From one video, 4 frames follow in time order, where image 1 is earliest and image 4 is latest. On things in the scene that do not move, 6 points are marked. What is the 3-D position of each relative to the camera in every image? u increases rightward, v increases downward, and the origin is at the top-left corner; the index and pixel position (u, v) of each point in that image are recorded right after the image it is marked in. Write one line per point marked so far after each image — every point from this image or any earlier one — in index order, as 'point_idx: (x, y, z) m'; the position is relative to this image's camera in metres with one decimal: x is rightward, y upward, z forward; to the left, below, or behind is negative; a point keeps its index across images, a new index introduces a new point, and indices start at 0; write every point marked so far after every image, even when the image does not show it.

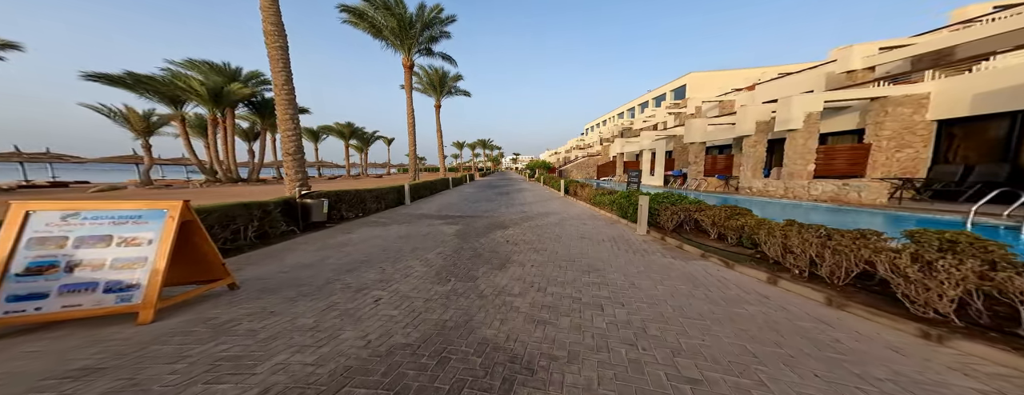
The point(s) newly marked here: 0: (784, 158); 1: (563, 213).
0: (+9.3, +1.3, +9.6) m
1: (+2.0, -0.6, +10.8) m
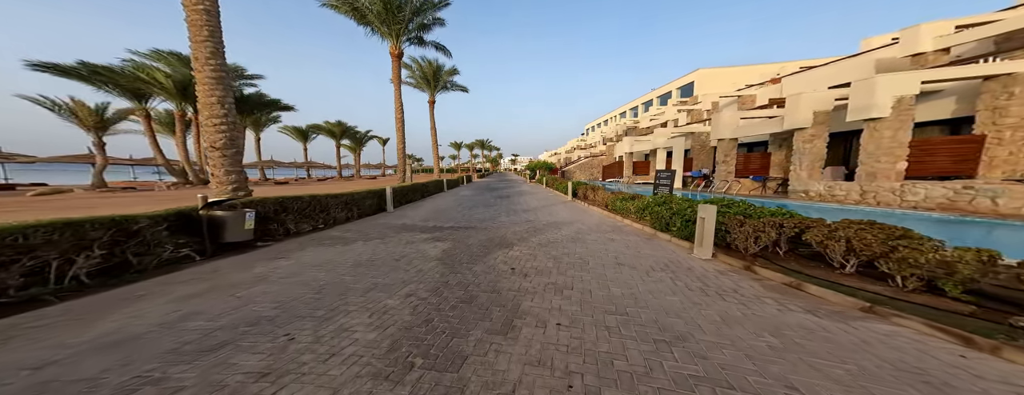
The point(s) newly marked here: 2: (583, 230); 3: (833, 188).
0: (+9.4, +1.2, +7.6) m
1: (+2.1, -0.8, +8.7) m
2: (+2.0, -0.9, +7.8) m
3: (+9.4, +0.3, +8.2) m
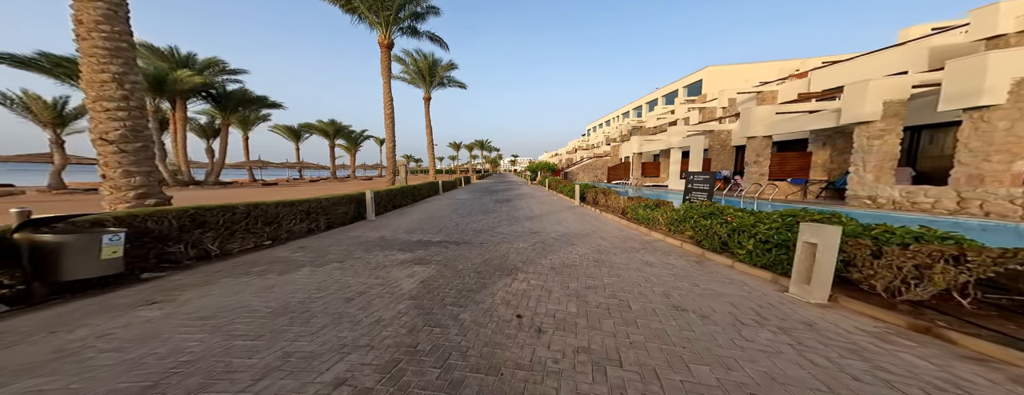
0: (+9.5, +1.0, +6.0) m
1: (+2.1, -1.0, +7.0) m
2: (+2.0, -1.1, +6.2) m
3: (+9.4, +0.1, +6.6) m
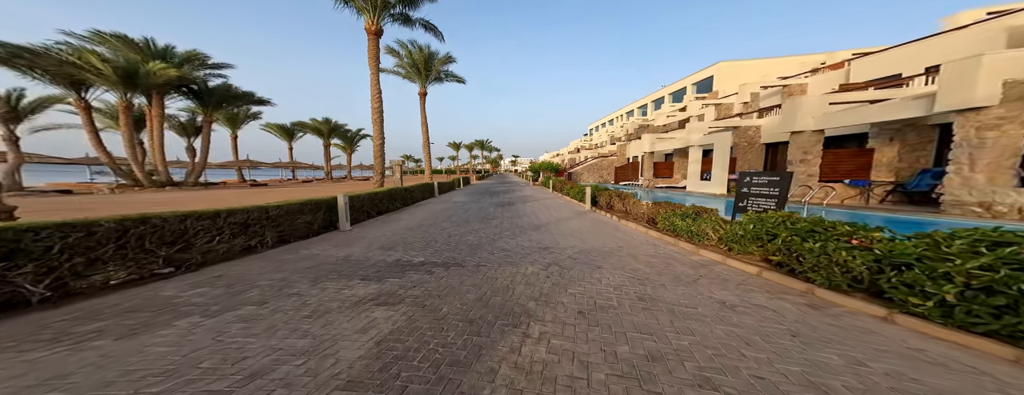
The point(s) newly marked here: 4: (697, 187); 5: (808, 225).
0: (+9.6, +0.8, +4.3) m
1: (+2.2, -1.1, +5.3) m
2: (+2.1, -1.2, +4.5) m
3: (+9.5, 0.0, +4.9) m
4: (+9.9, +0.6, +15.0) m
5: (+3.9, -0.3, +3.7) m
